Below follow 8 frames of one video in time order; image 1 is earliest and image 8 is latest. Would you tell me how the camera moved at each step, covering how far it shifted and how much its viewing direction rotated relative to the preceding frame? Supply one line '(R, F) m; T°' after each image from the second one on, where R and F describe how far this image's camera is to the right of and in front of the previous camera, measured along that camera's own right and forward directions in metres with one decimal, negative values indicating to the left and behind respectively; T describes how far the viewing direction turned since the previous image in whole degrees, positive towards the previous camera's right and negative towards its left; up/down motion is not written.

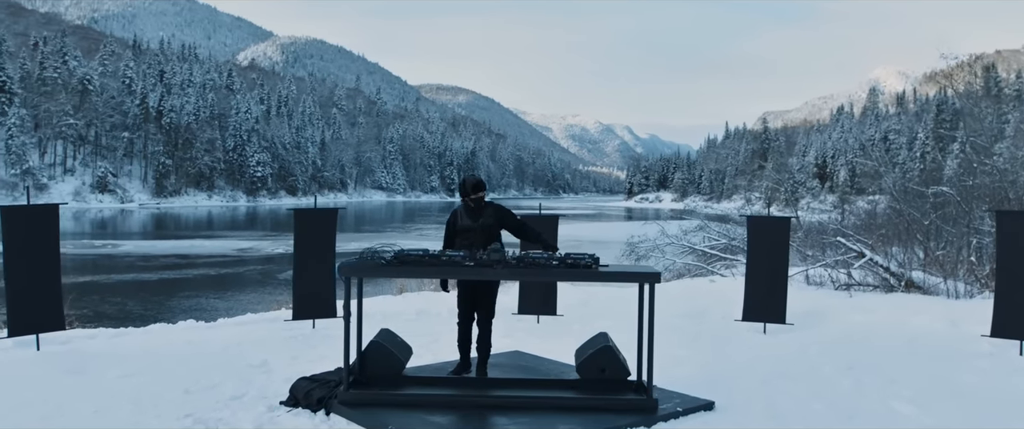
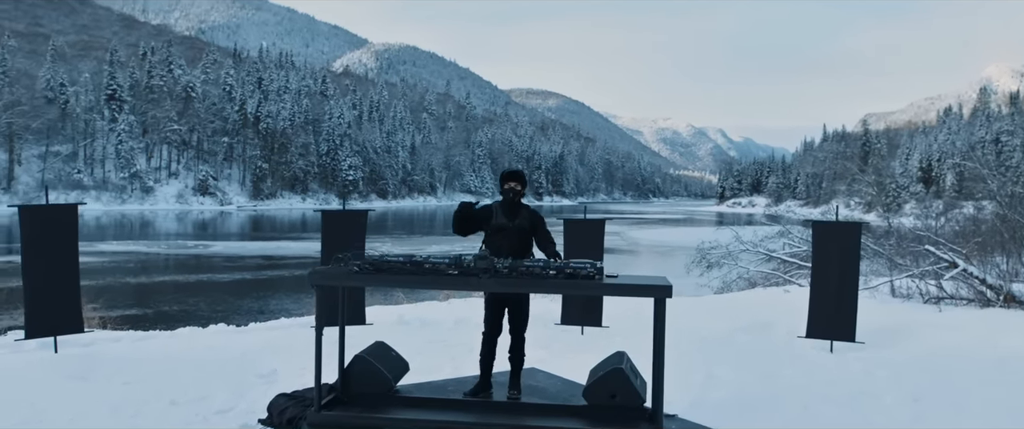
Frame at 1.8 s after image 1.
(+0.5, +0.6) m; -6°
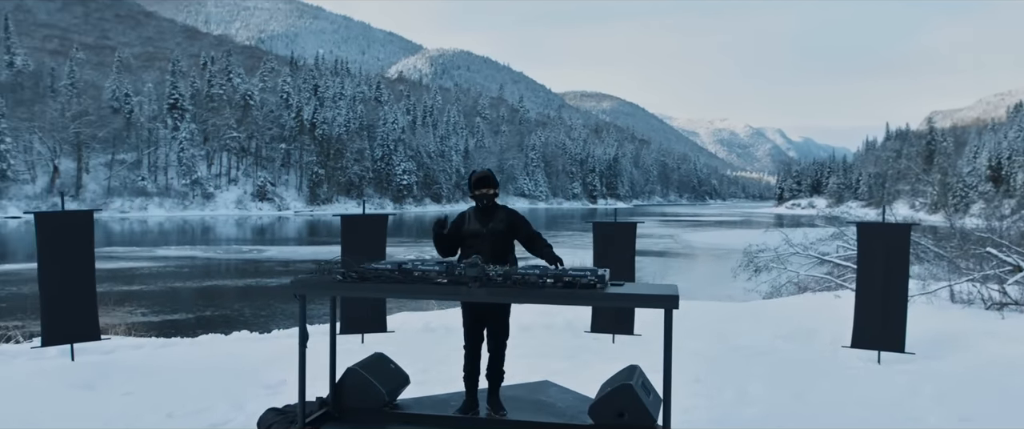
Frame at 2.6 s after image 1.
(+0.3, +0.3) m; -4°
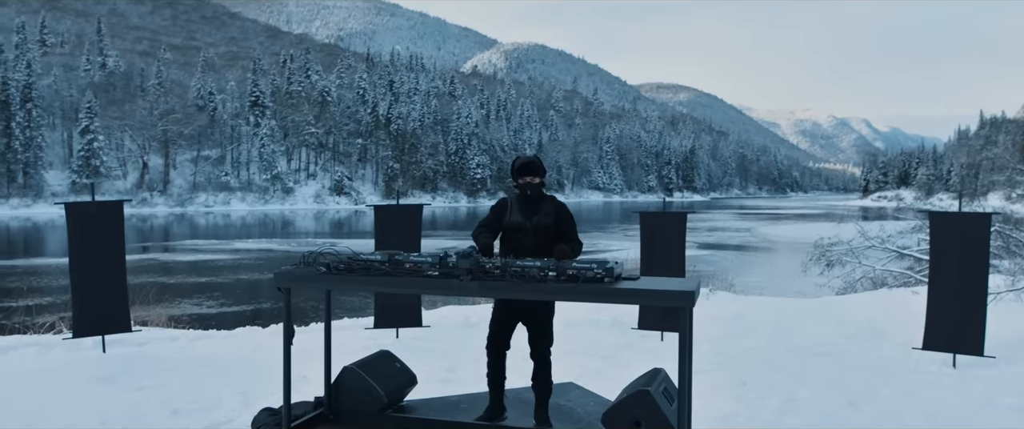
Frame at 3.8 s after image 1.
(+0.3, +0.4) m; -5°
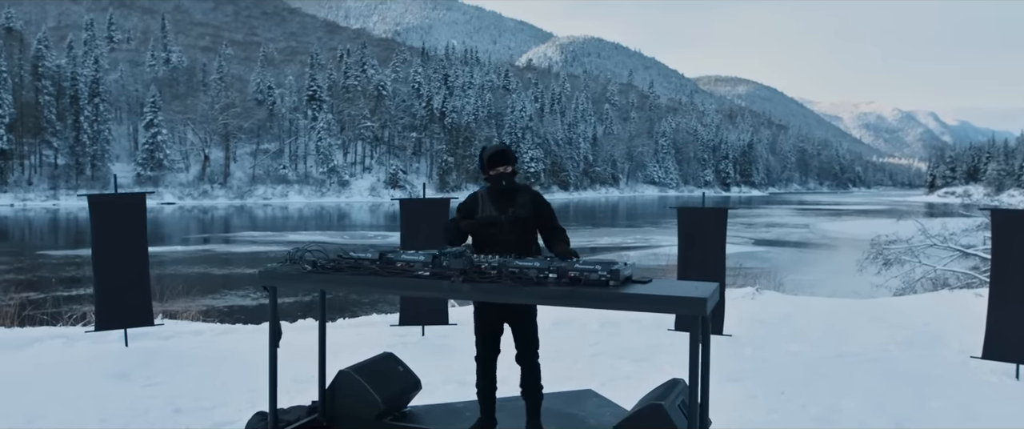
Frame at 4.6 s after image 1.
(+0.2, +0.3) m; -4°
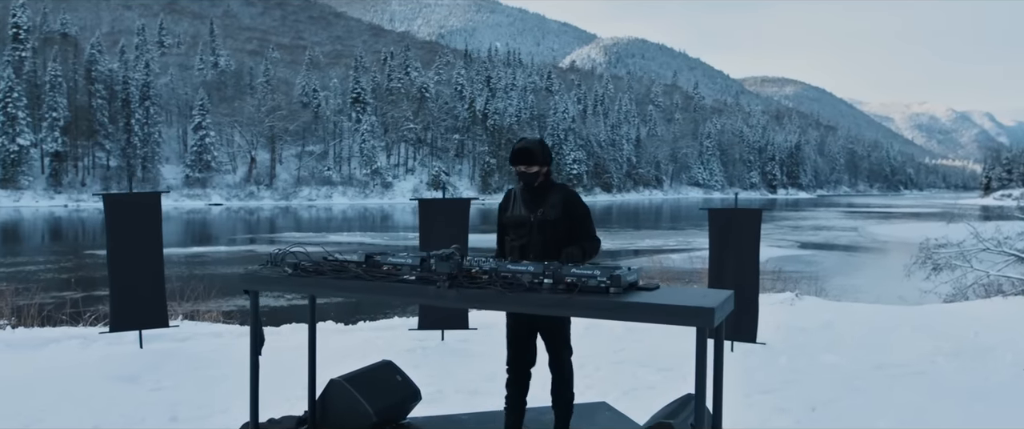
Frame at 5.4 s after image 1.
(+0.2, +0.3) m; -3°
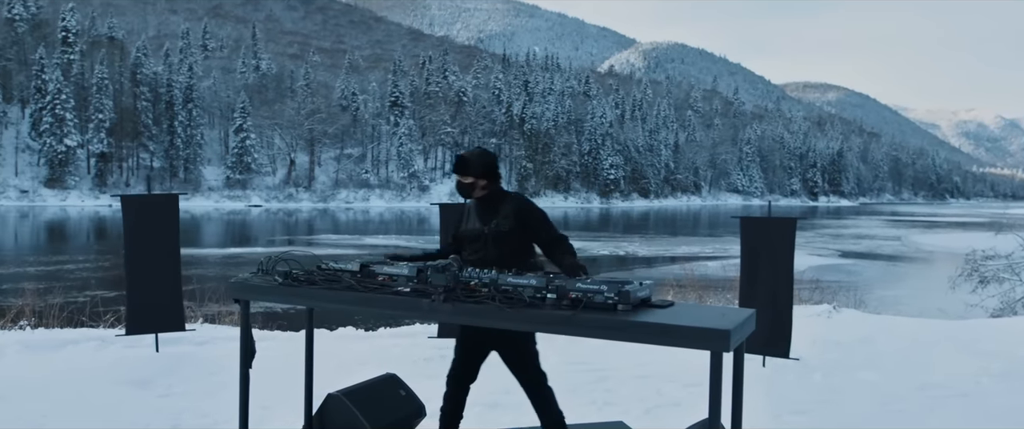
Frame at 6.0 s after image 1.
(+0.1, +0.2) m; -3°
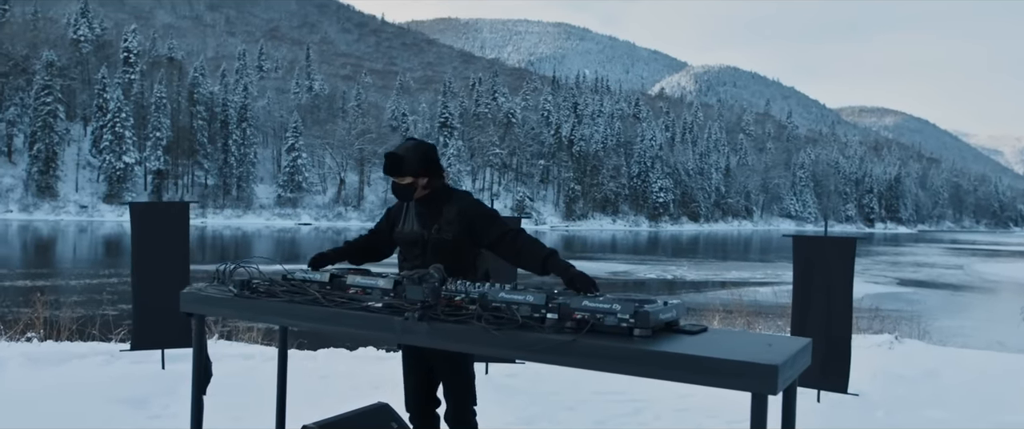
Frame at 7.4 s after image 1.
(+0.1, +0.5) m; -3°
